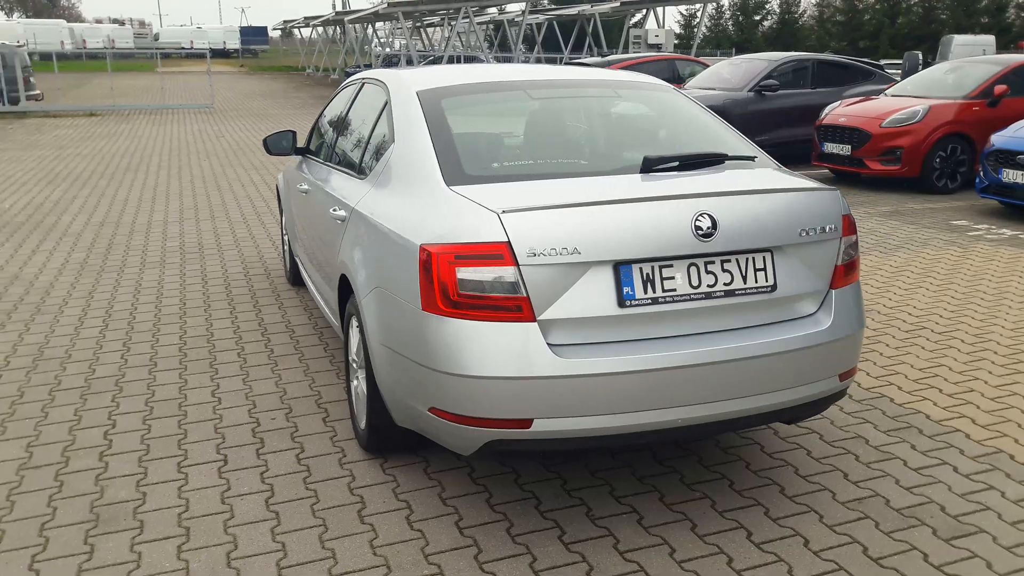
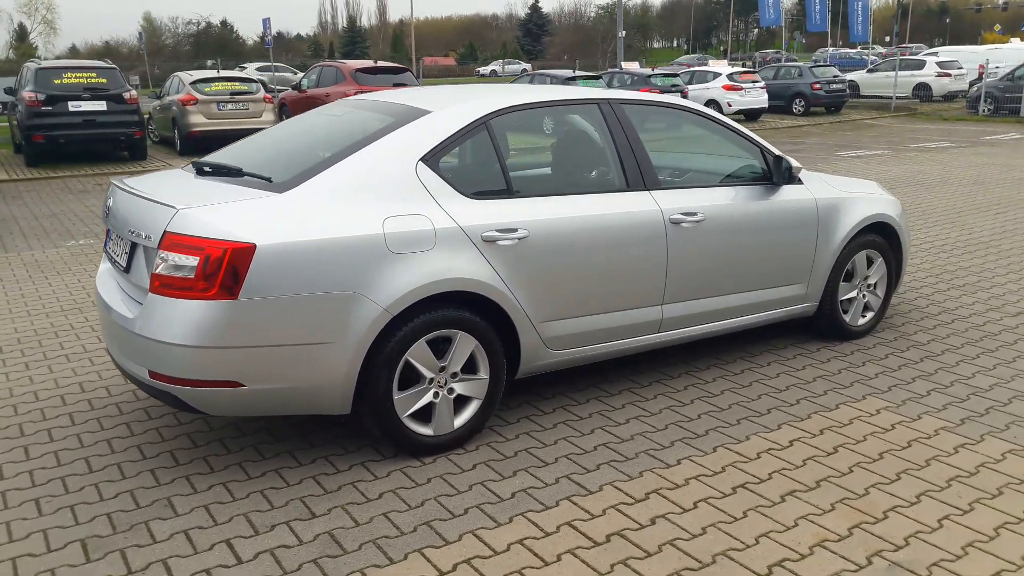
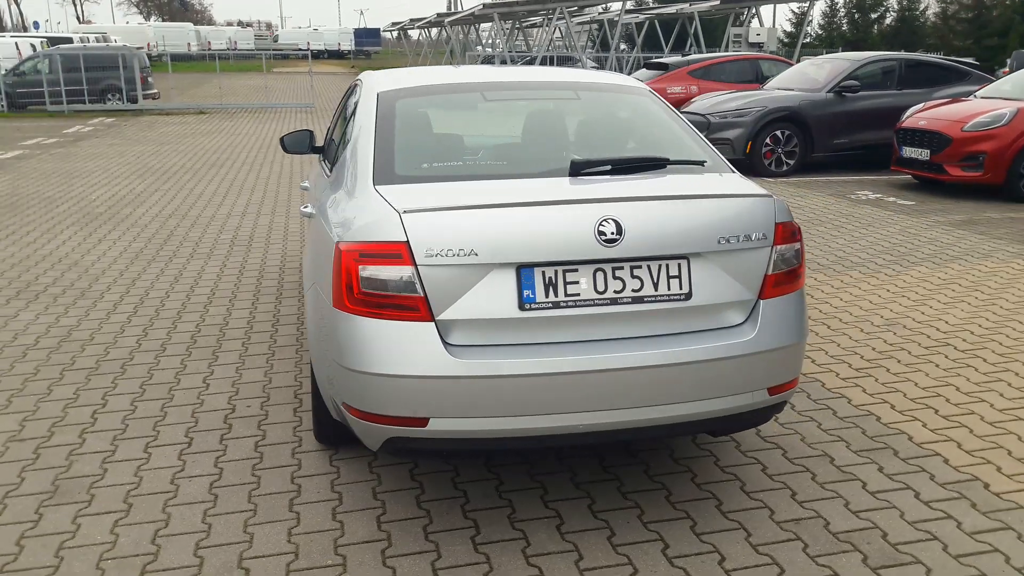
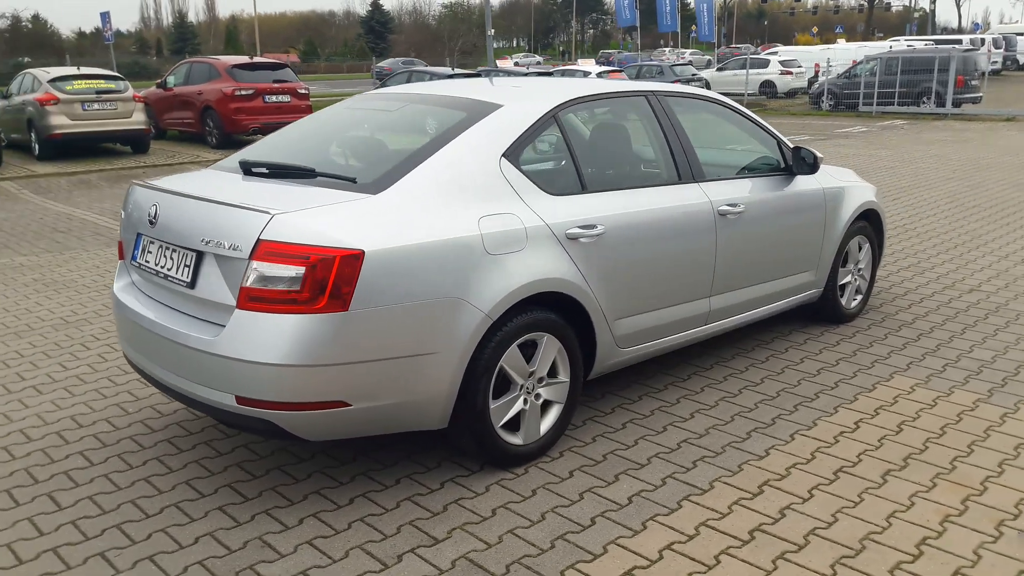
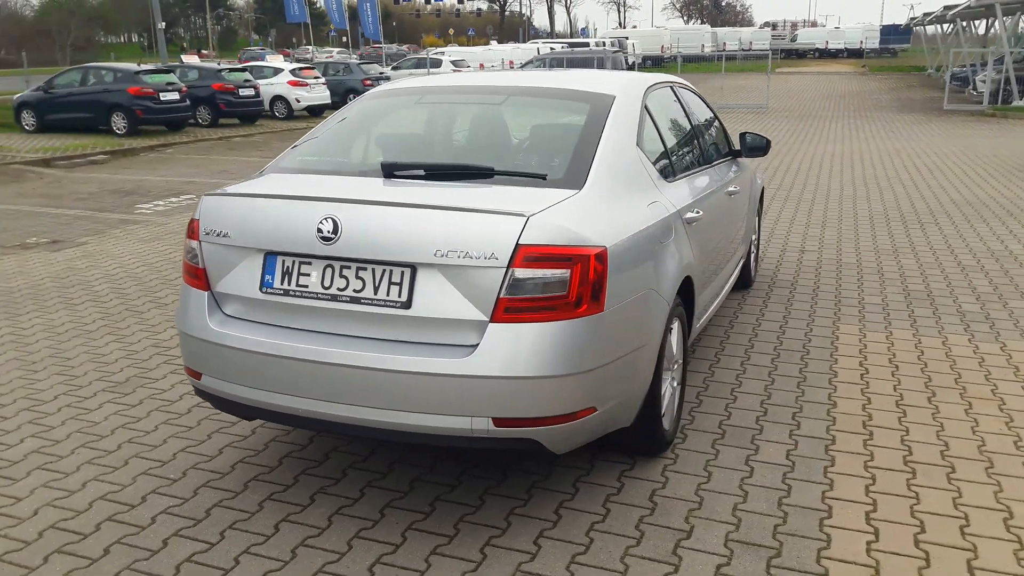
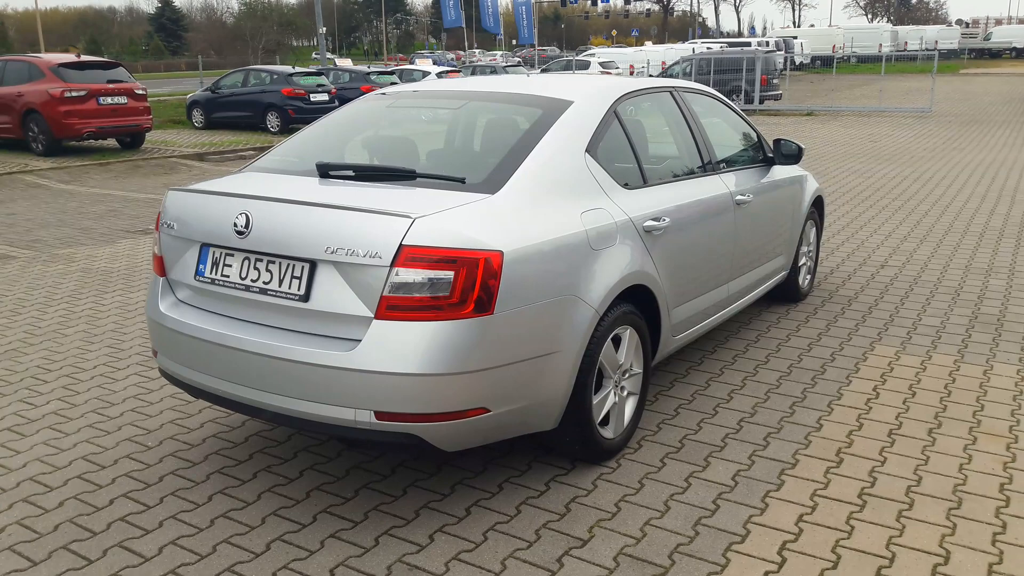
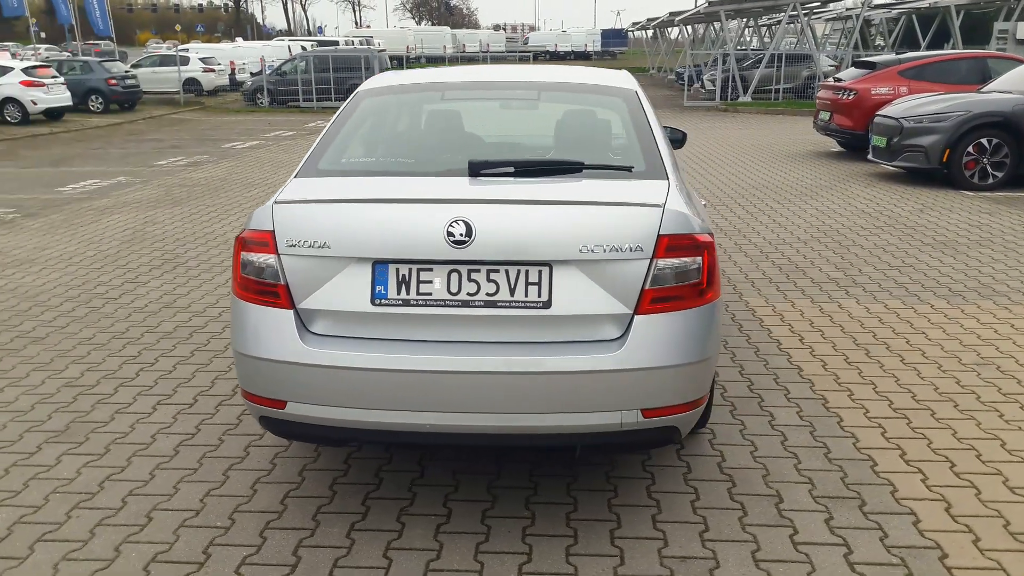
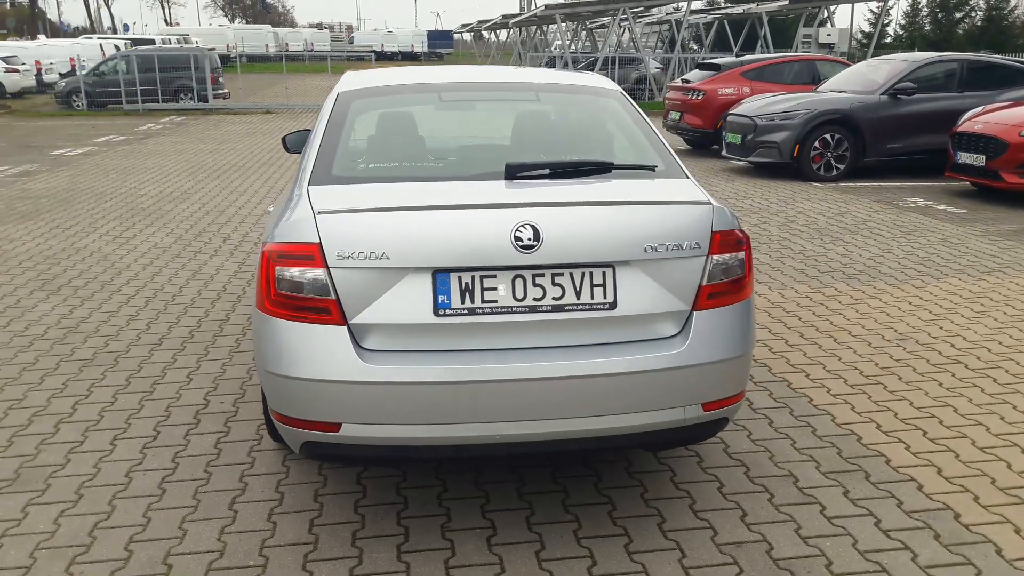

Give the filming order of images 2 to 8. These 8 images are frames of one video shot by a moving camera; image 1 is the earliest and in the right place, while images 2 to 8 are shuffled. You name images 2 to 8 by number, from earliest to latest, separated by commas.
3, 8, 7, 5, 6, 4, 2
